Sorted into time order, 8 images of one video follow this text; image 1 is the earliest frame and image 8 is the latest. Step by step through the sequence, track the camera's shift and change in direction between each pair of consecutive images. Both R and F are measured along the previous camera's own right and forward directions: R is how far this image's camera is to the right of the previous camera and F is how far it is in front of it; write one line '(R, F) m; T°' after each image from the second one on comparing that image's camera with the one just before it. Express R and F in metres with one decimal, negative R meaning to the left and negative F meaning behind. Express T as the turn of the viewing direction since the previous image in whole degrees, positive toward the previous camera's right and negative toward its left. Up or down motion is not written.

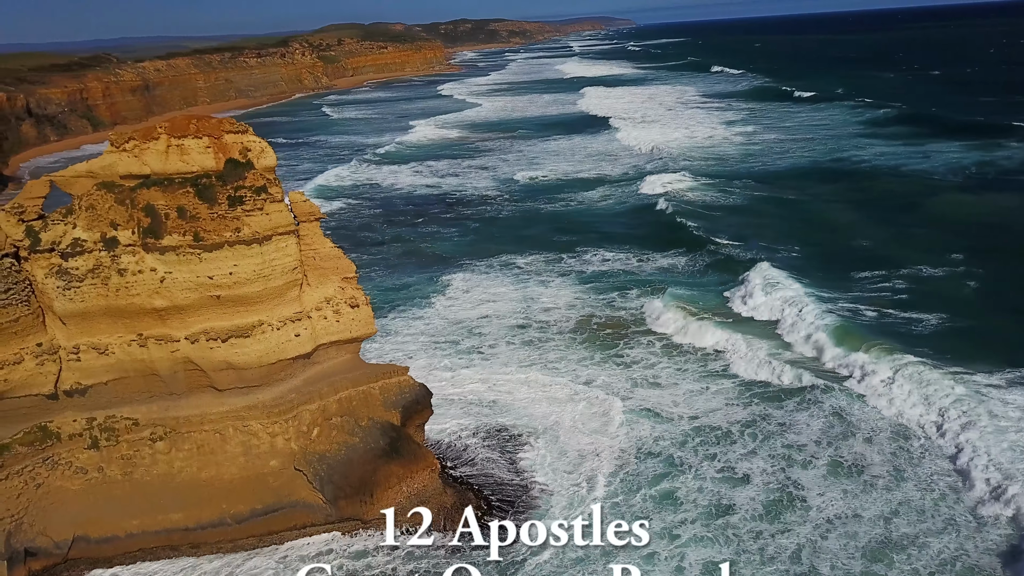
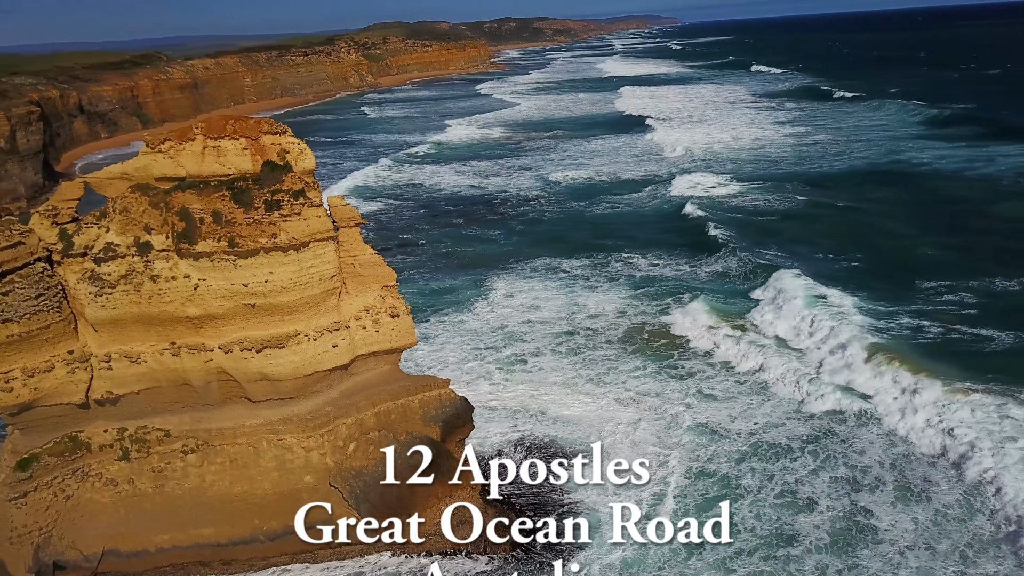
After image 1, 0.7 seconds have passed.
(-0.1, +0.6) m; -3°
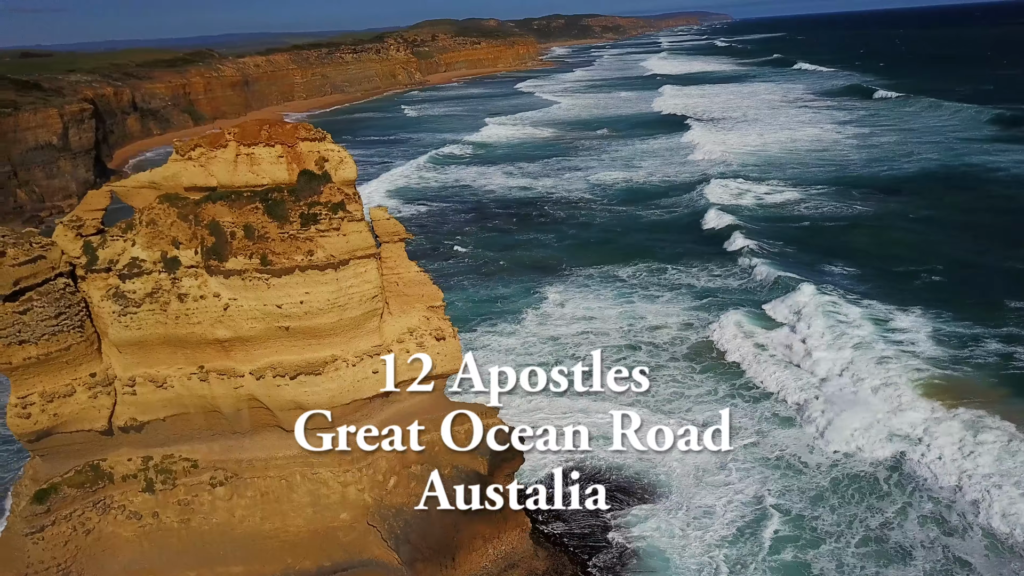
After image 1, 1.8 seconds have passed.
(-0.2, +0.9) m; -3°
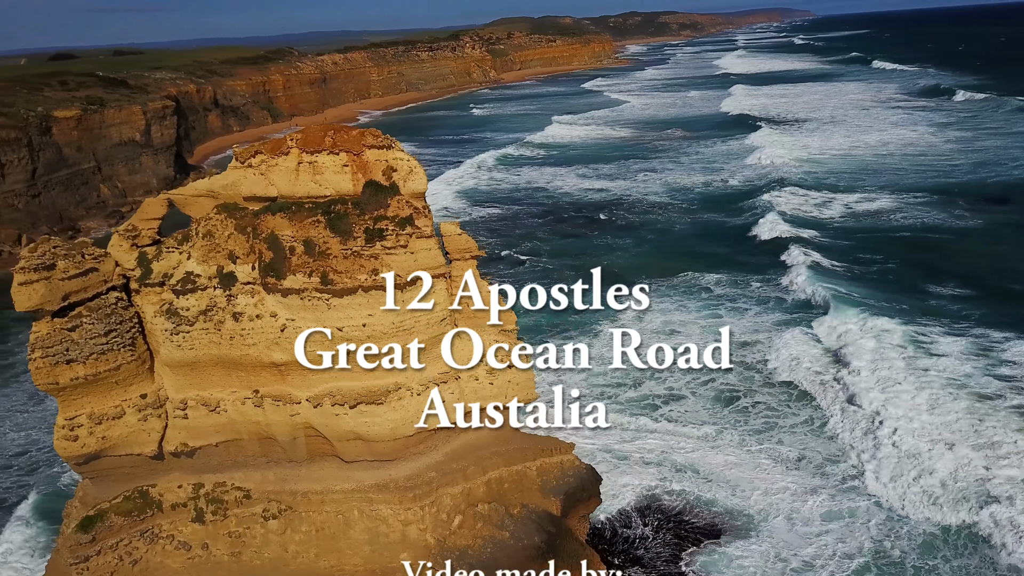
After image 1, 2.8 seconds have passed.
(-0.1, +0.9) m; -5°
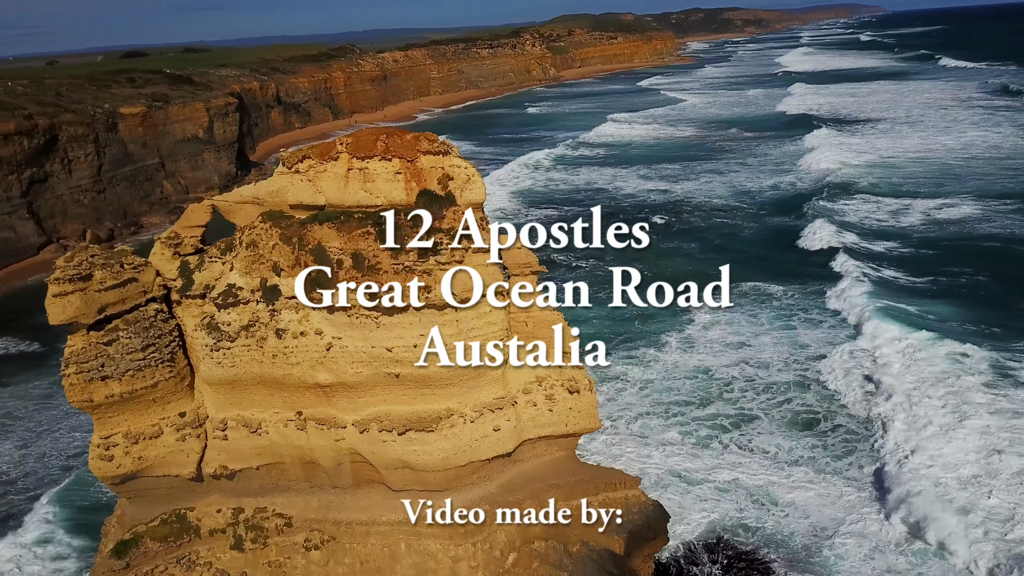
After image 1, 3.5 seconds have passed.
(-0.1, +0.7) m; -4°
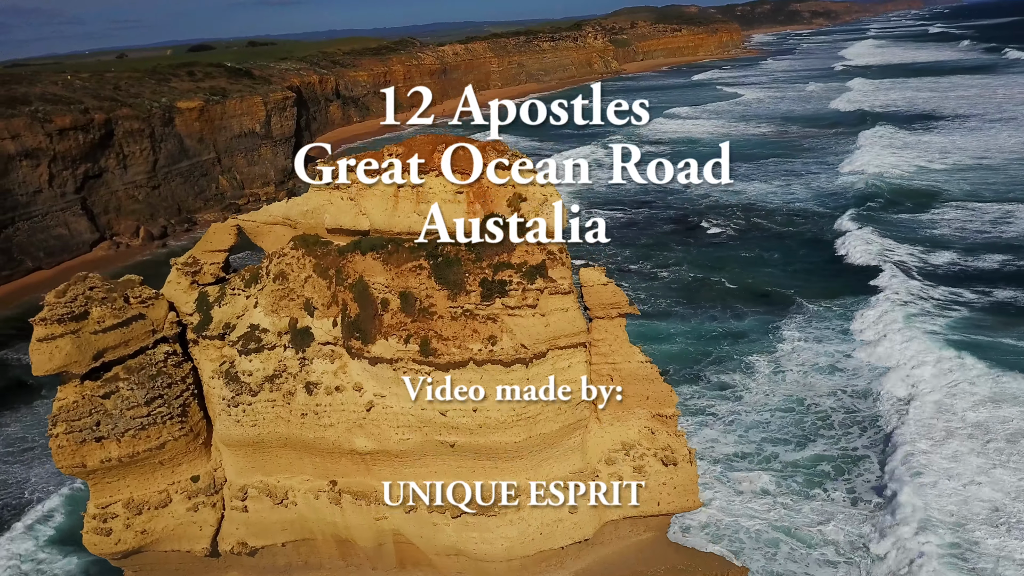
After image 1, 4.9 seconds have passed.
(-0.2, +1.5) m; -4°
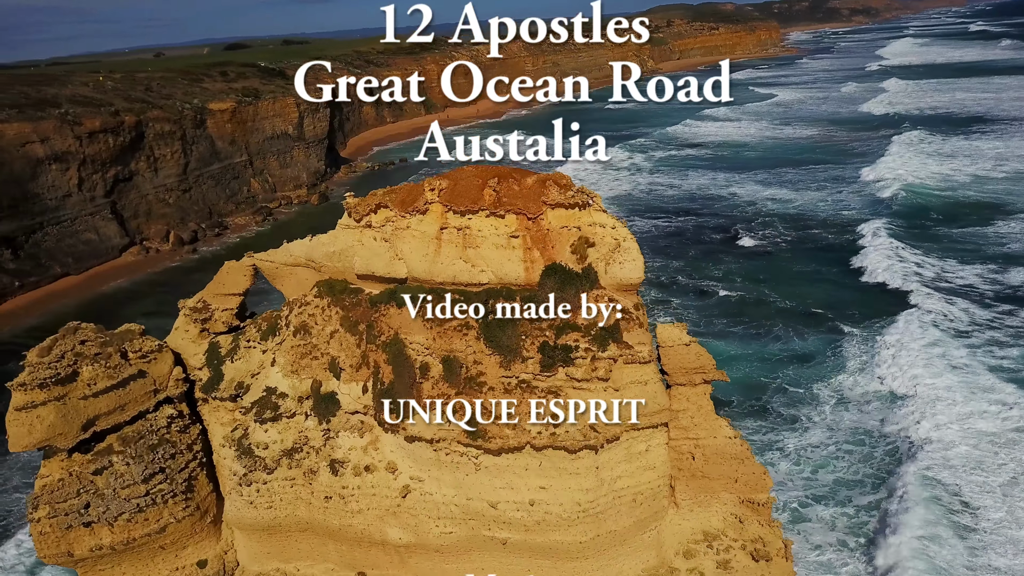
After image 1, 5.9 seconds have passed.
(-0.2, +1.0) m; -2°
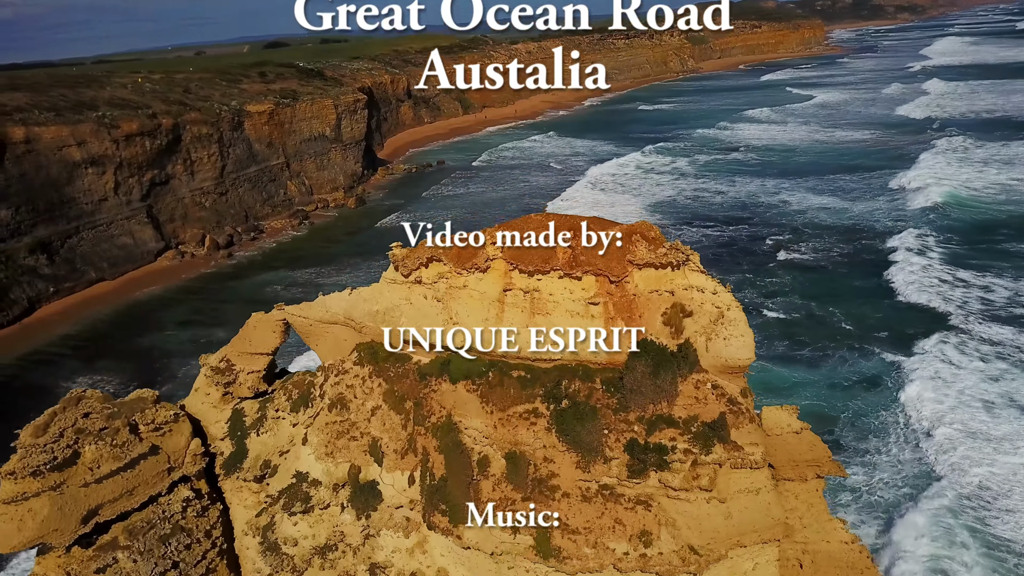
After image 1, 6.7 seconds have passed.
(-0.2, +0.8) m; -2°
